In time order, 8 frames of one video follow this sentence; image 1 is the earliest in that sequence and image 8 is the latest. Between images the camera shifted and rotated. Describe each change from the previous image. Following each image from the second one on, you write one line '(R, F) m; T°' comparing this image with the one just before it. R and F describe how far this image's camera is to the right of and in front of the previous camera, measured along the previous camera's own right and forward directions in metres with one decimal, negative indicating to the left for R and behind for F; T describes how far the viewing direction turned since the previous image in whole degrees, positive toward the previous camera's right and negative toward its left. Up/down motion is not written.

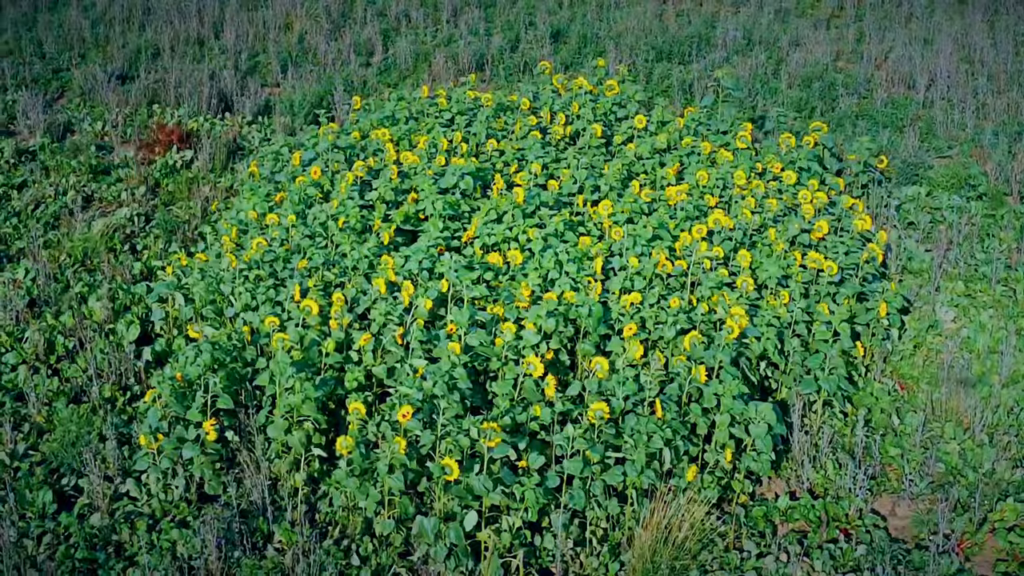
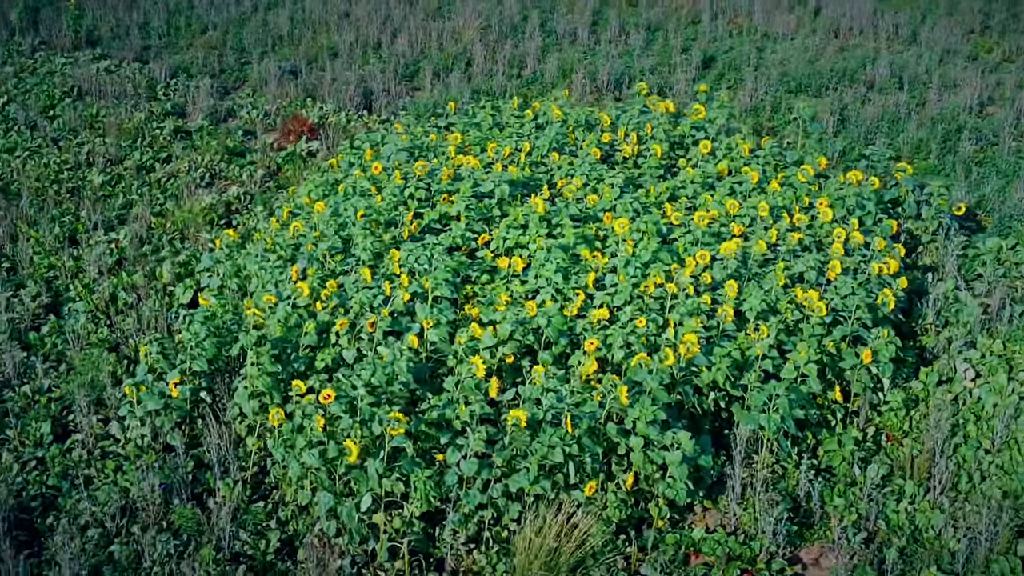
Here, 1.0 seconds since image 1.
(+1.3, +0.1) m; -13°
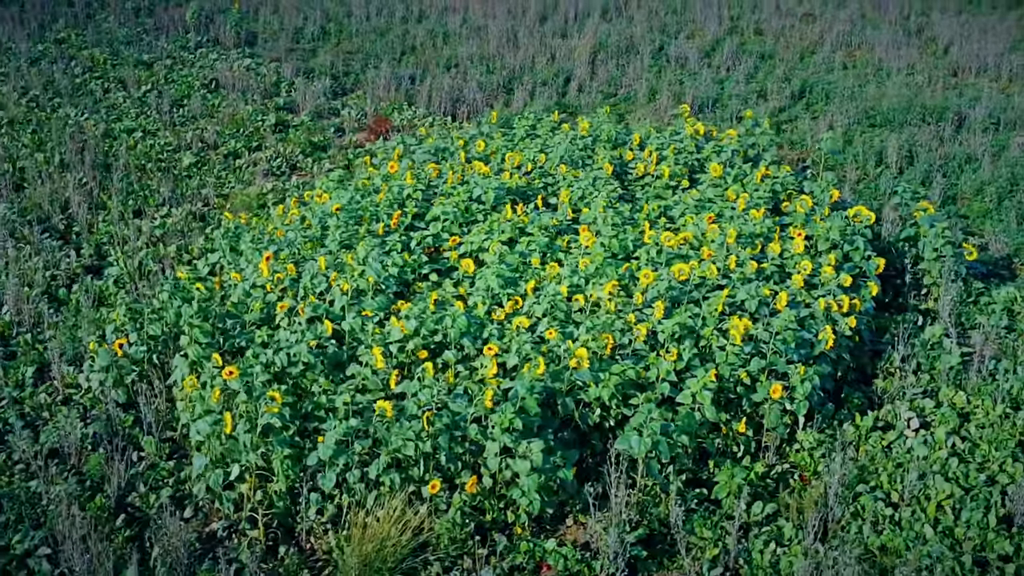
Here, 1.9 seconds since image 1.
(+1.3, +0.1) m; -11°
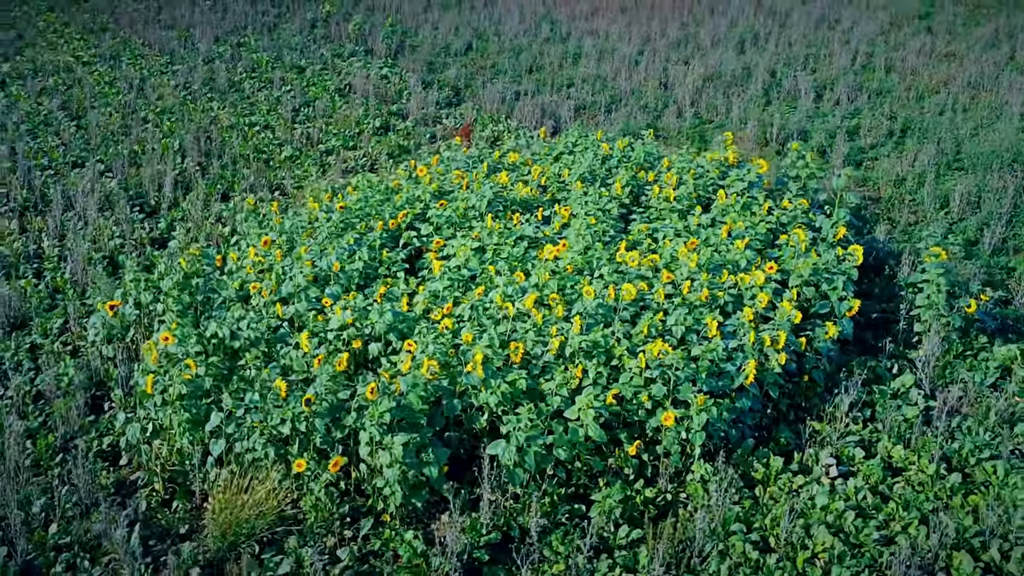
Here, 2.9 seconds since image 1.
(+1.3, +0.1) m; -11°
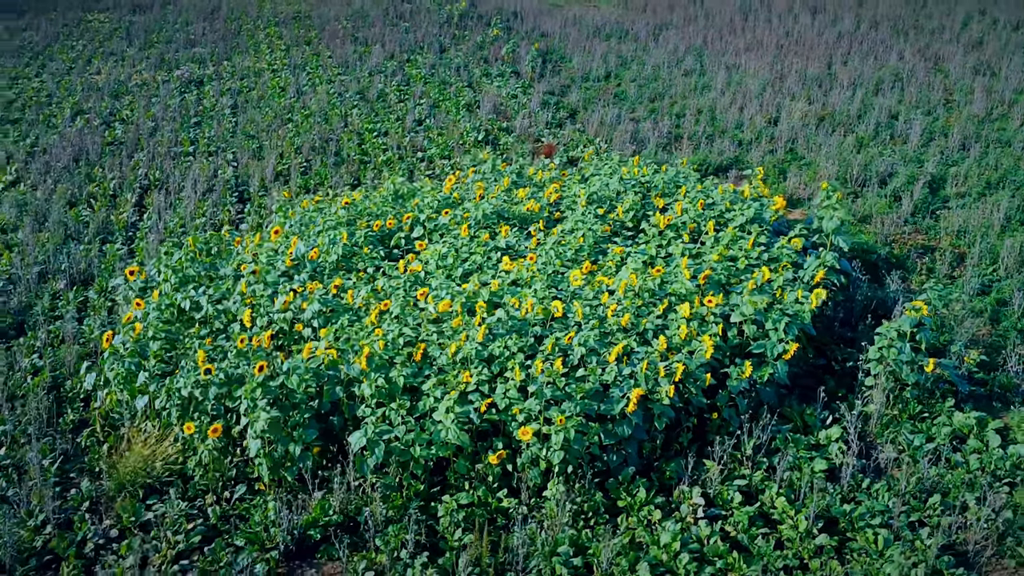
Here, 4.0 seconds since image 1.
(+1.5, +0.1) m; -13°
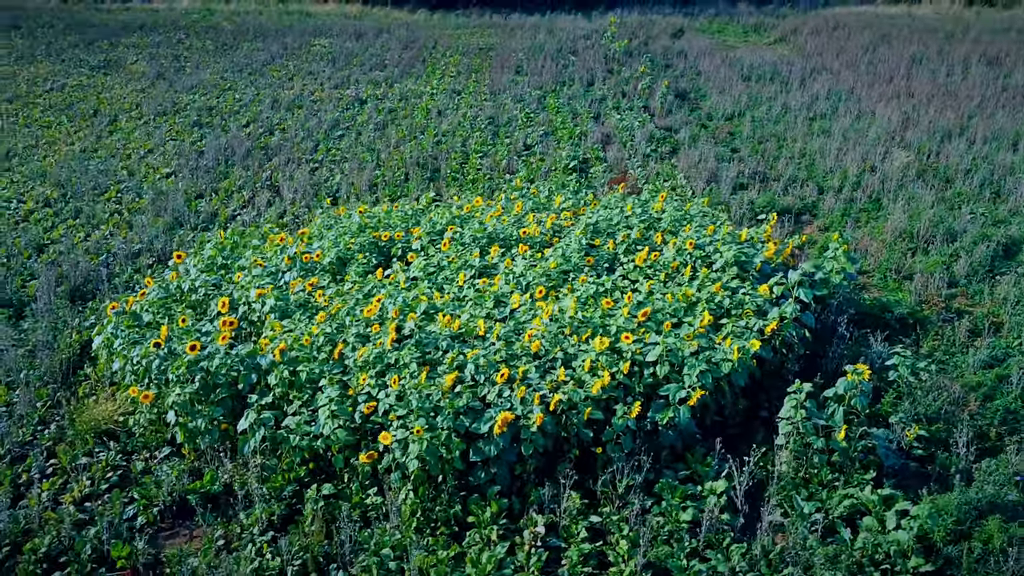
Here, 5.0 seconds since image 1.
(+1.8, +0.1) m; -16°
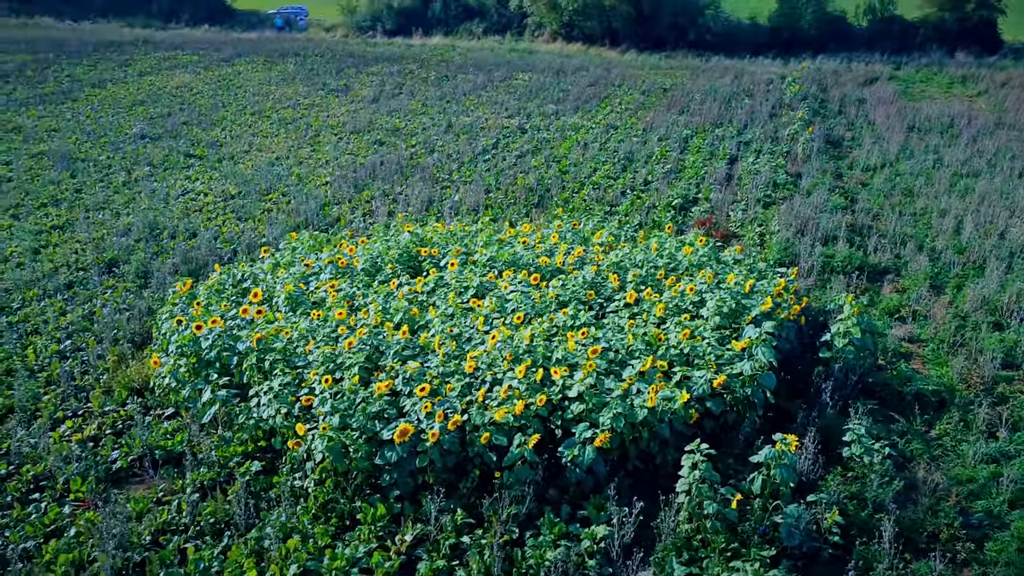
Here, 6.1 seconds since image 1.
(+1.8, +0.3) m; -19°
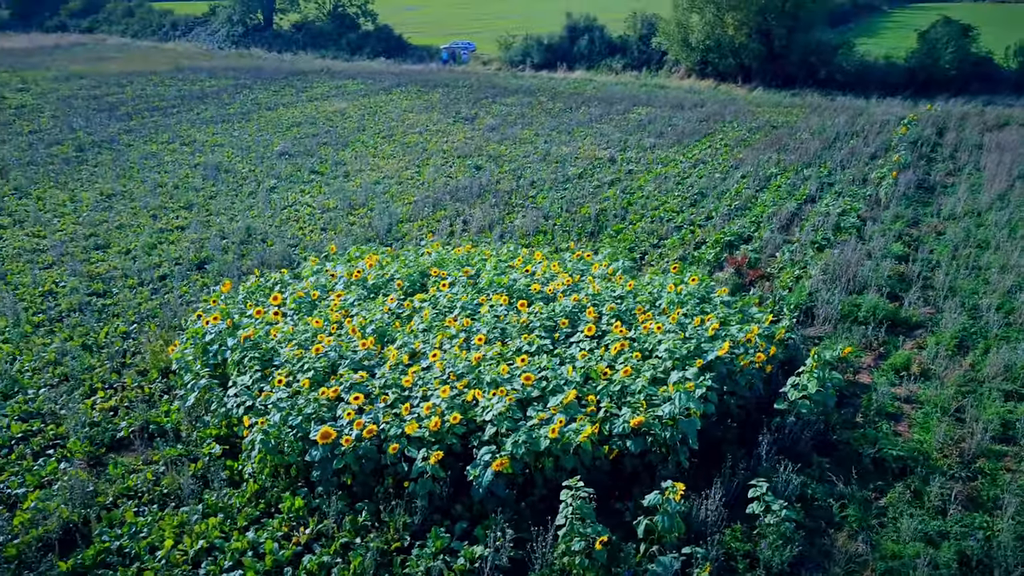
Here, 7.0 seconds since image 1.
(+1.4, +0.2) m; -13°
